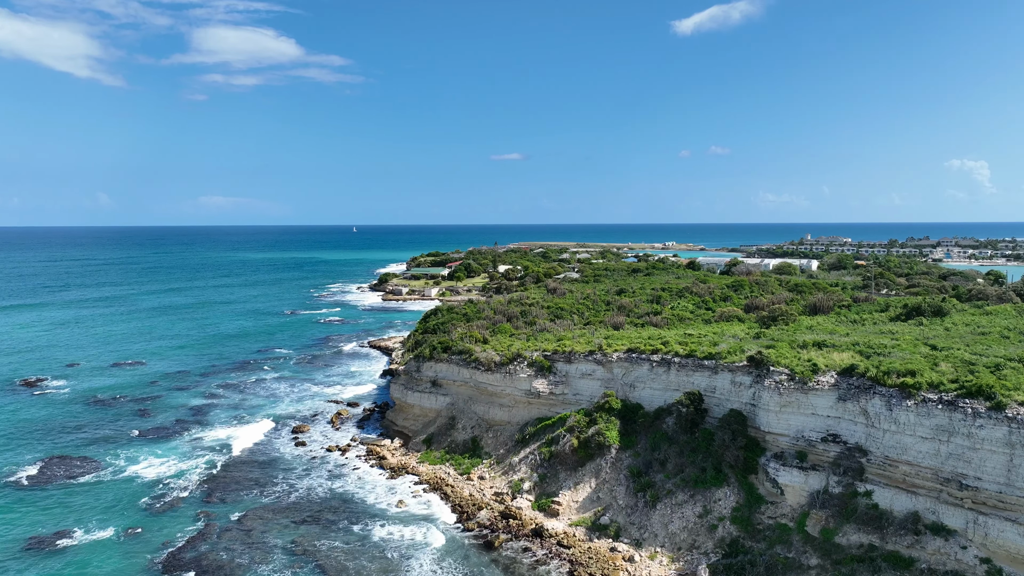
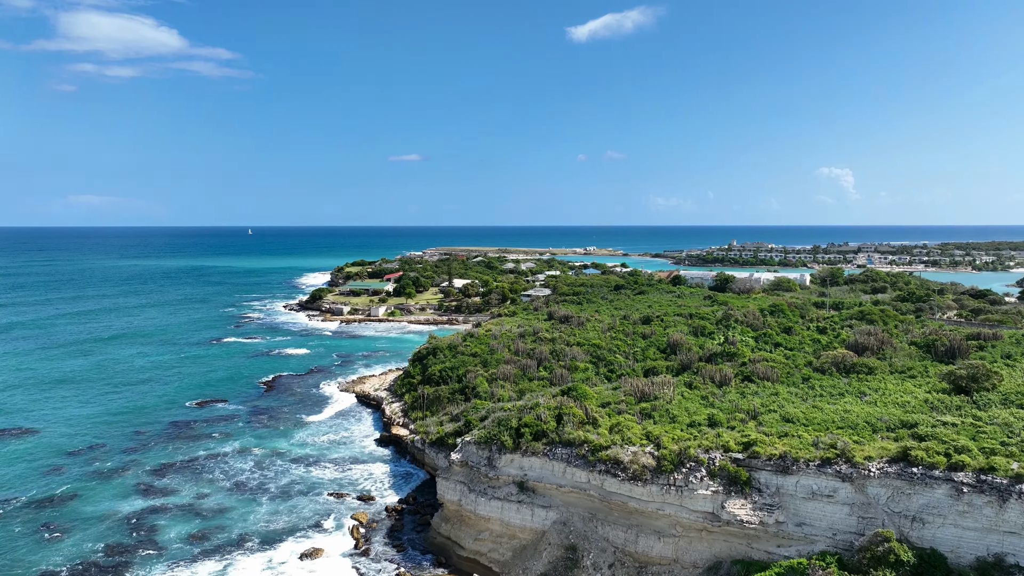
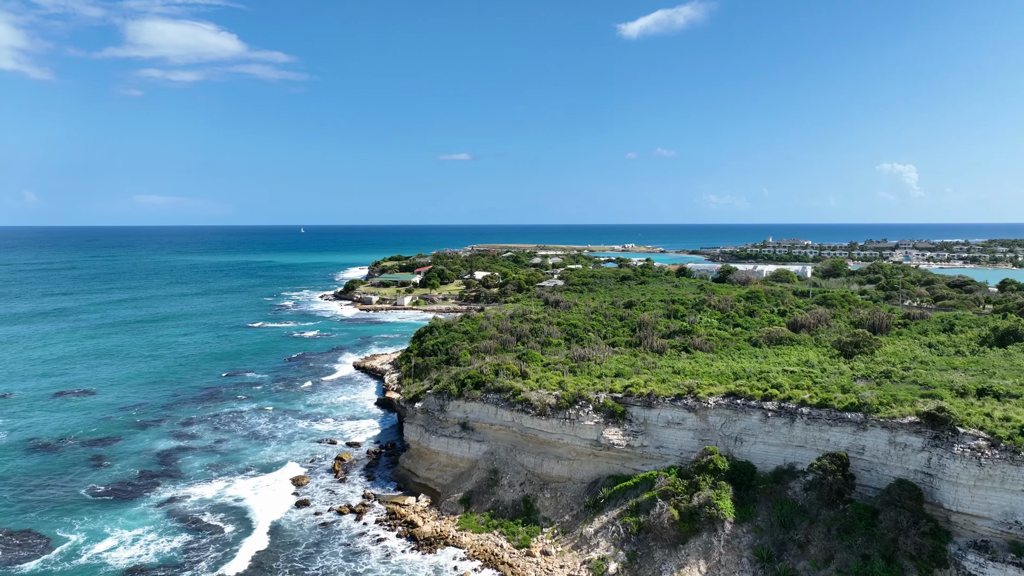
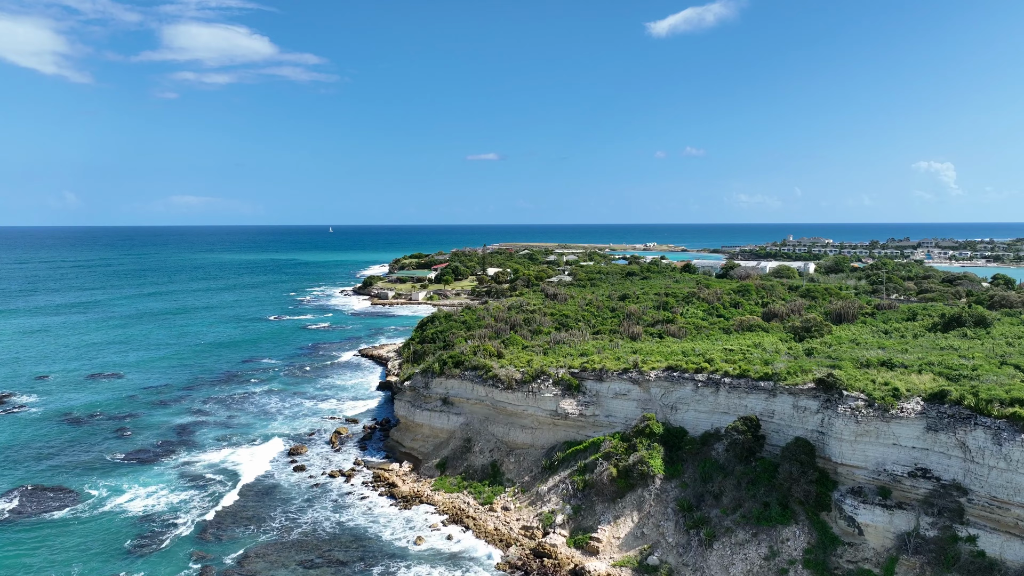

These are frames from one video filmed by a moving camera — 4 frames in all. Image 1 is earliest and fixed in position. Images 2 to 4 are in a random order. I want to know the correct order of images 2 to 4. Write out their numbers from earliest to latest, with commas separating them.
4, 3, 2
